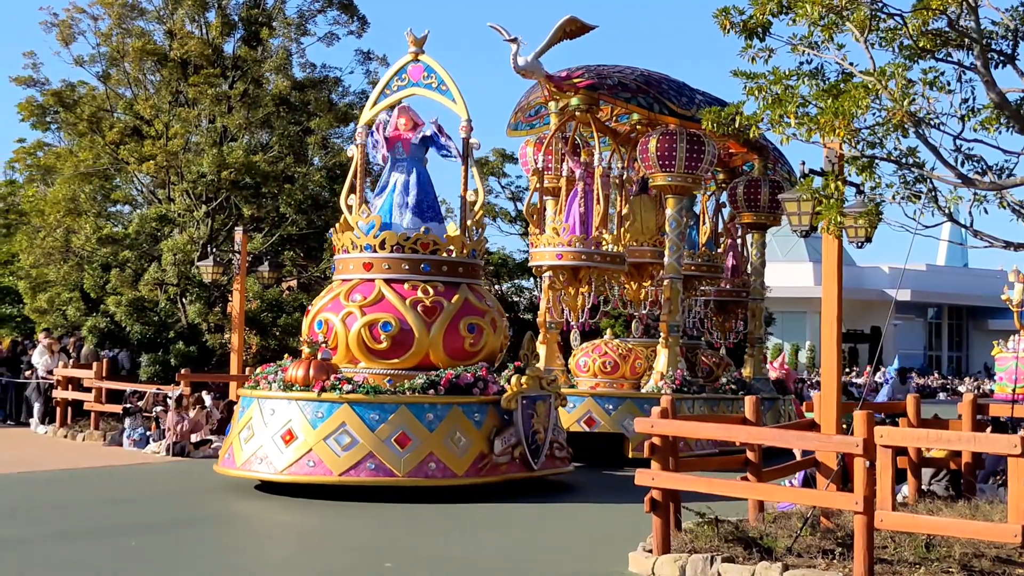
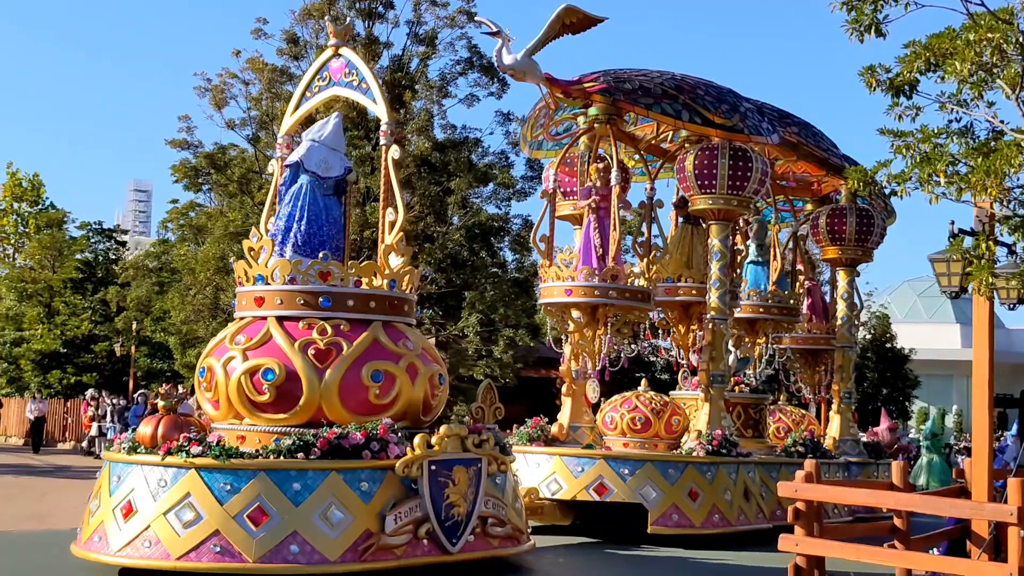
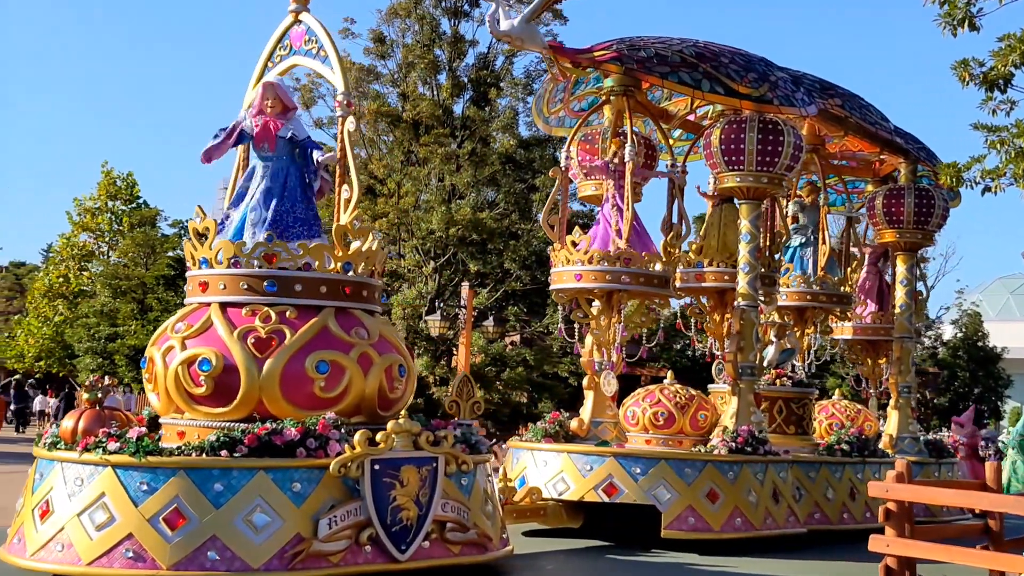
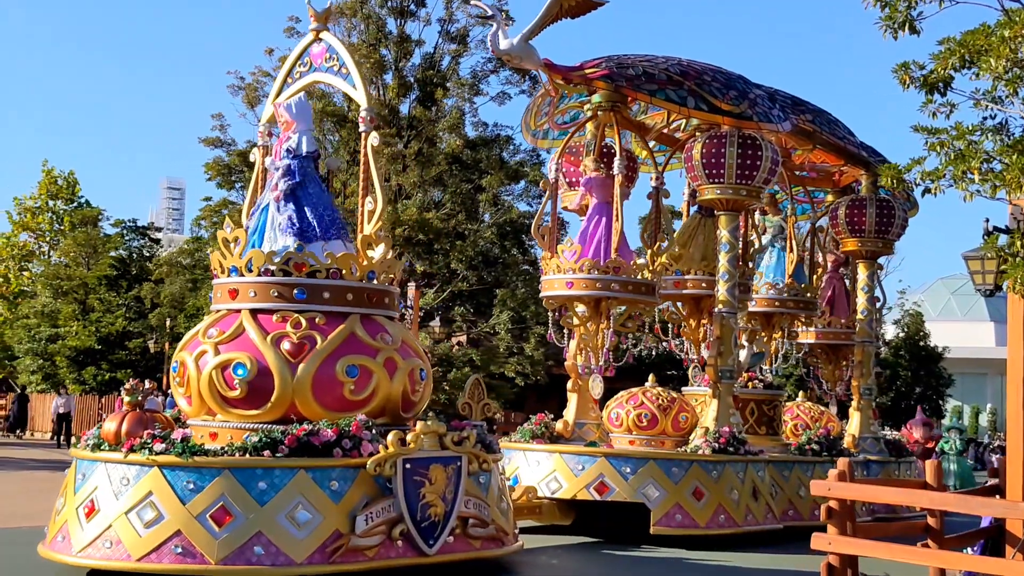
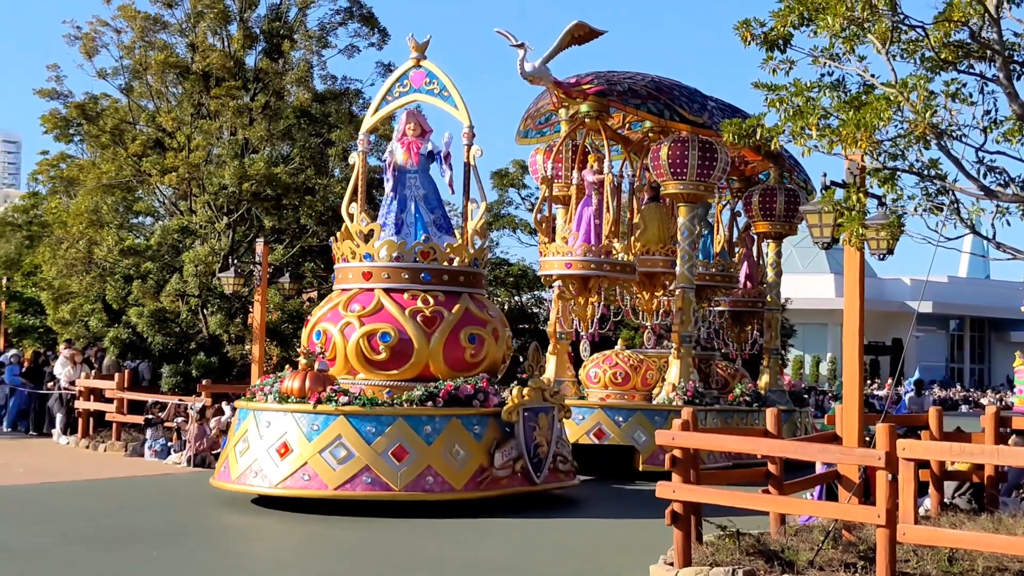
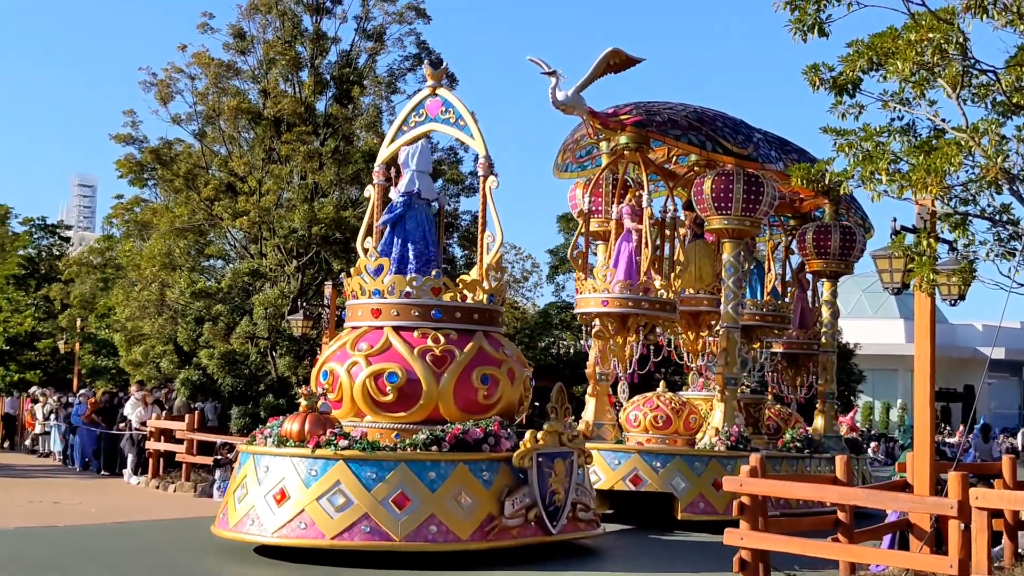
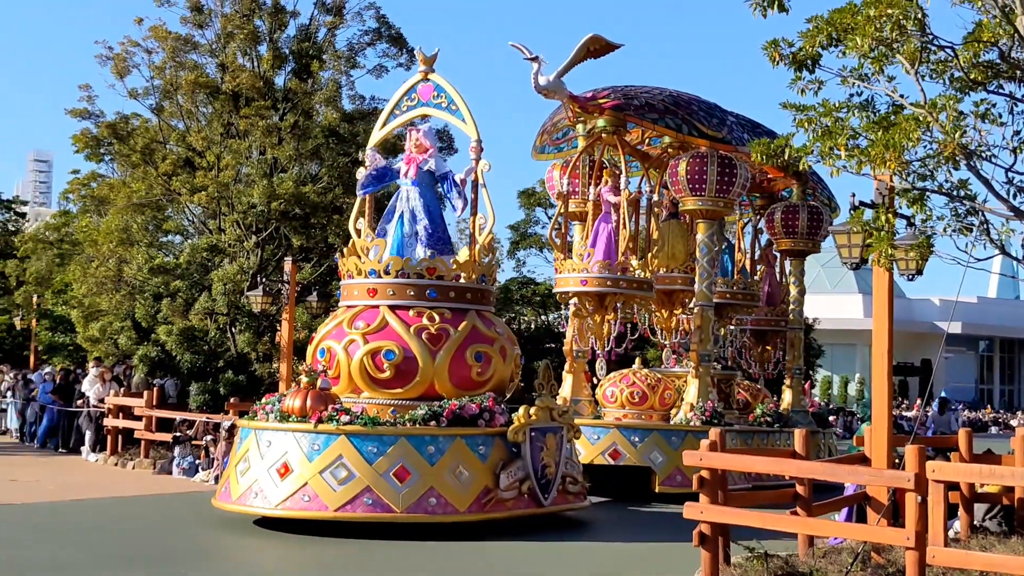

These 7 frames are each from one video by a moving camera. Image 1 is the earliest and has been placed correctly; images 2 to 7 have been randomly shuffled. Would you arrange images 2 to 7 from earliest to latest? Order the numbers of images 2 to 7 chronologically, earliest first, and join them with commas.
5, 7, 6, 2, 4, 3
